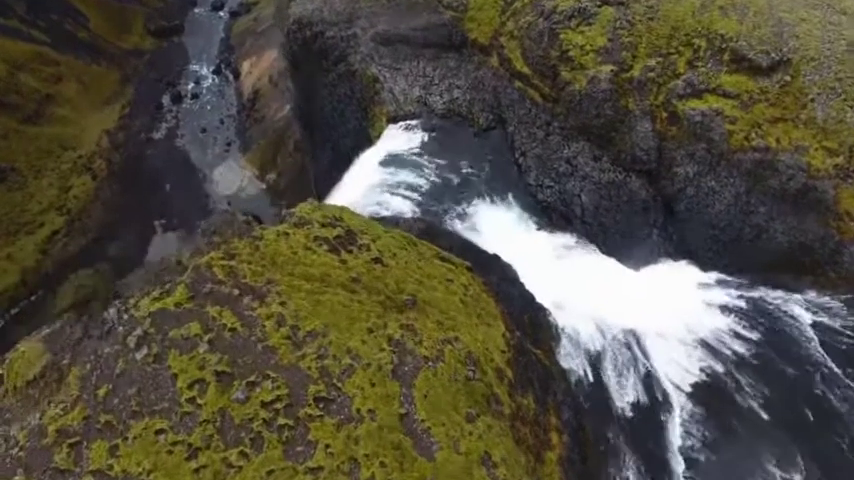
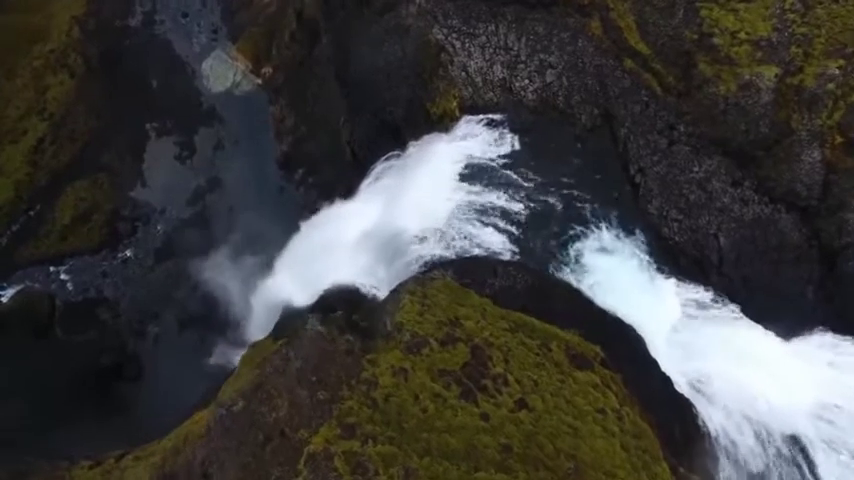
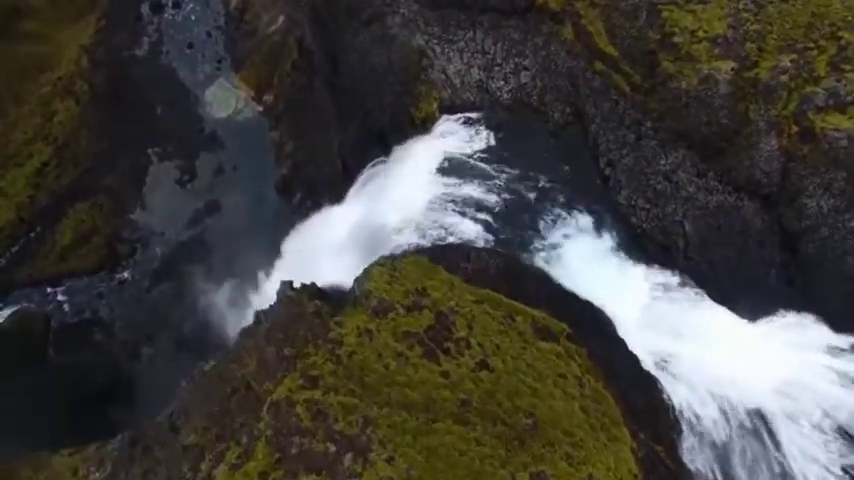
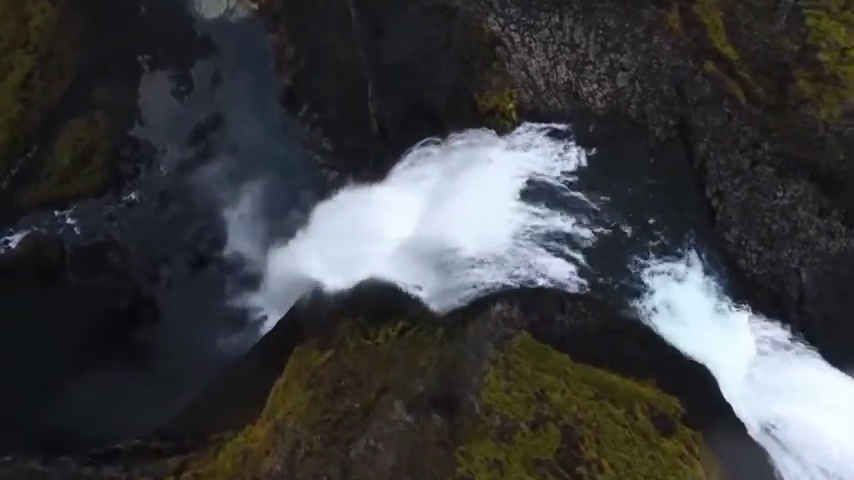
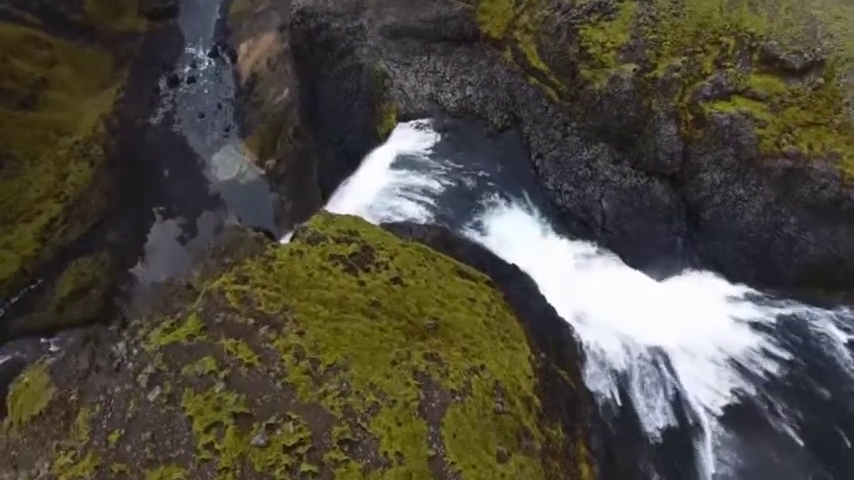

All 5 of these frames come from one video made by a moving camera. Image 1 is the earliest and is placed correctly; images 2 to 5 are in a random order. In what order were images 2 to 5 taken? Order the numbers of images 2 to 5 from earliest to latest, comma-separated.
5, 3, 2, 4
